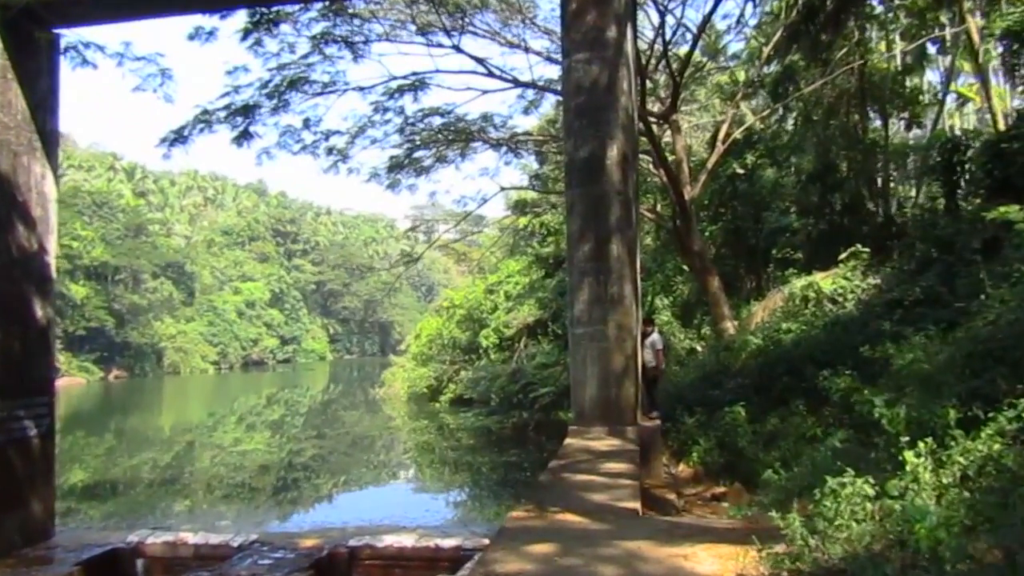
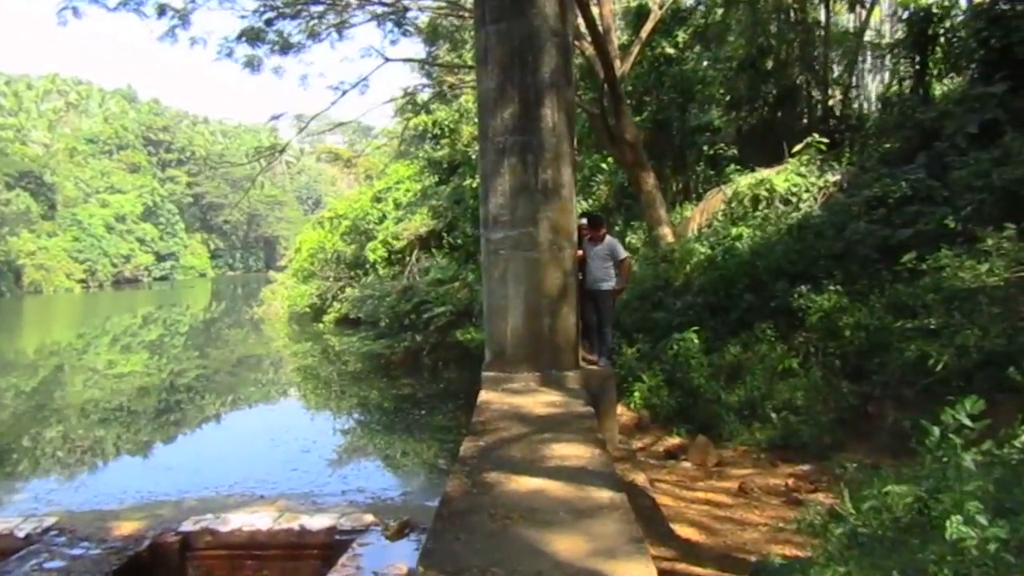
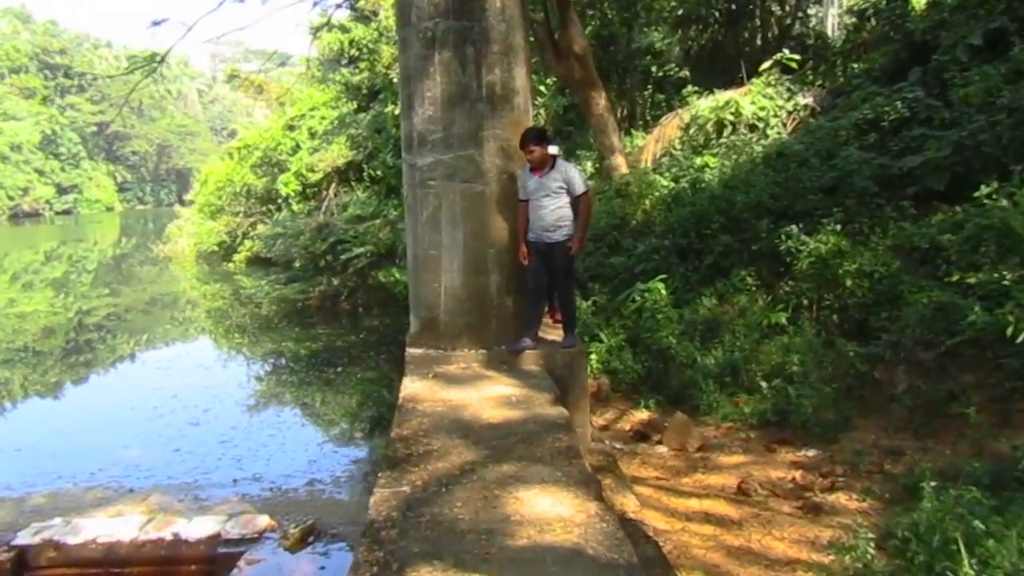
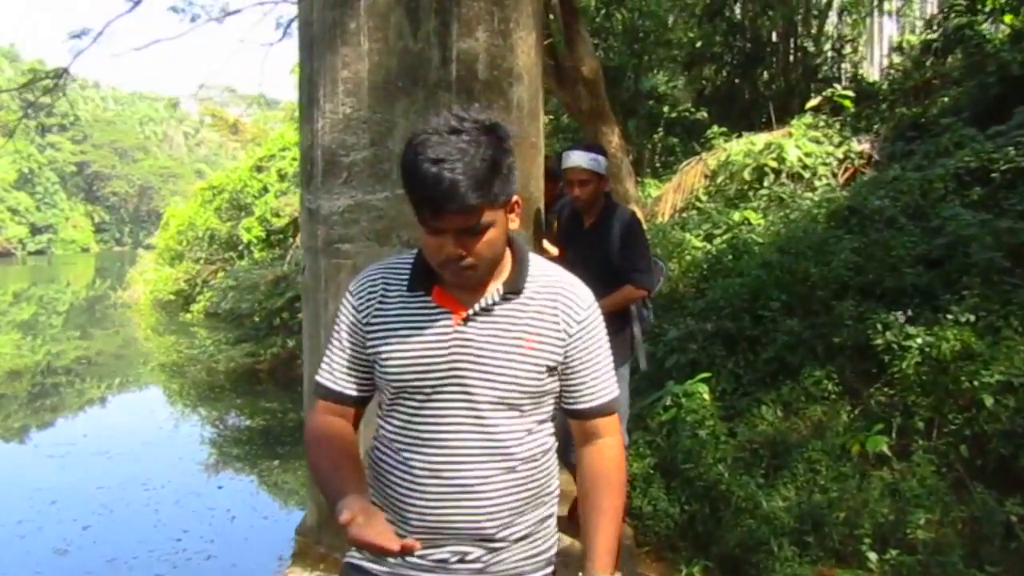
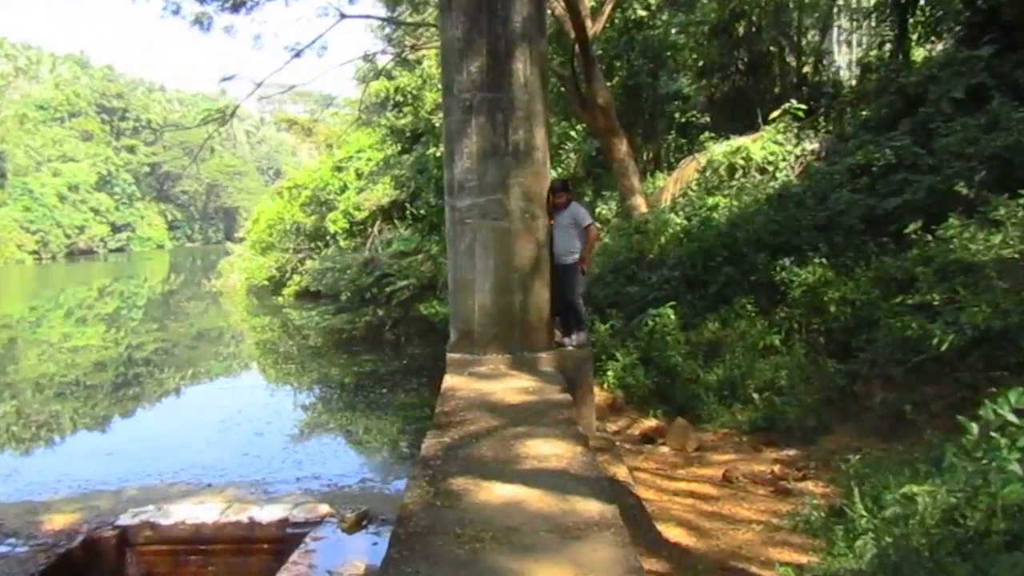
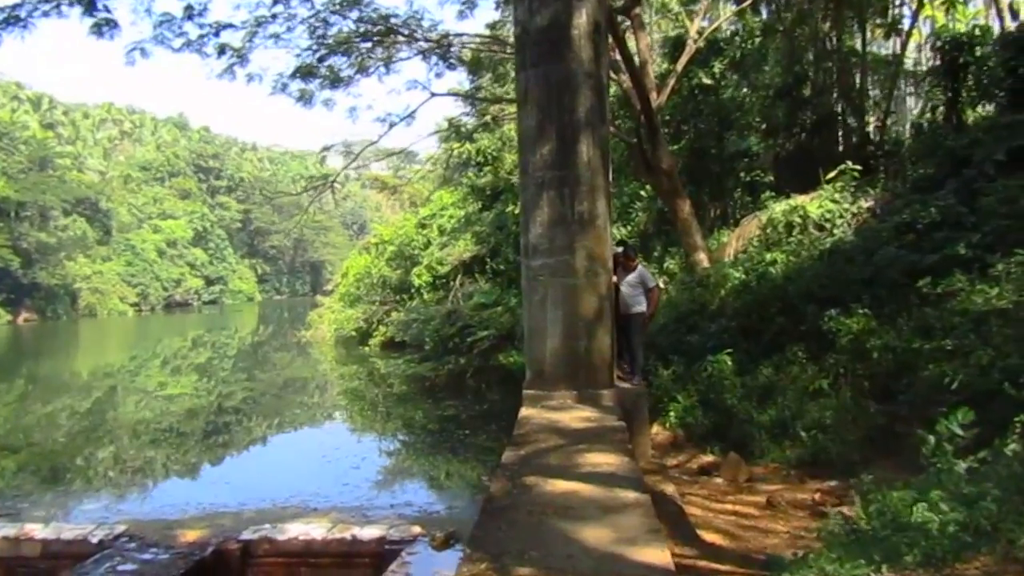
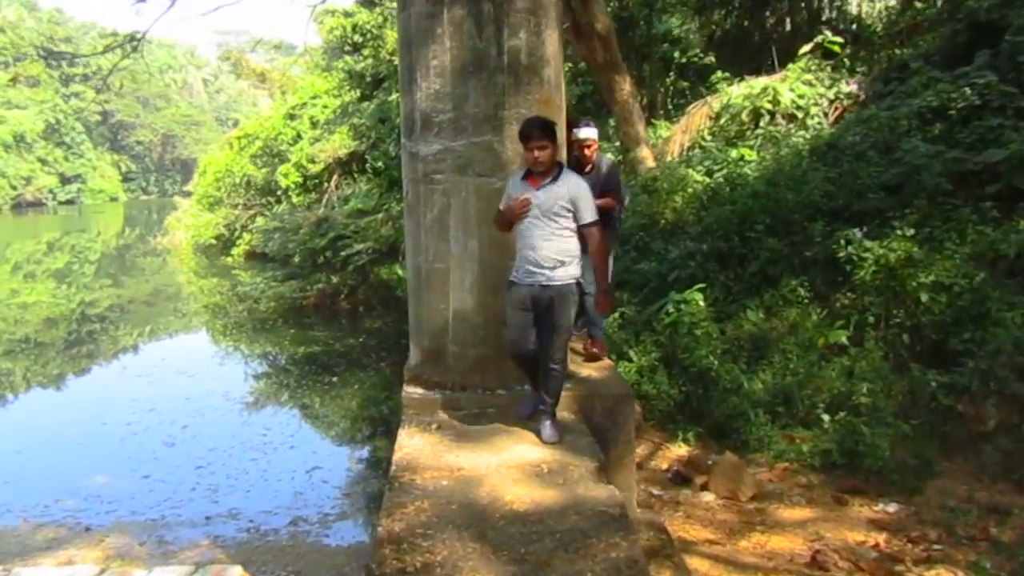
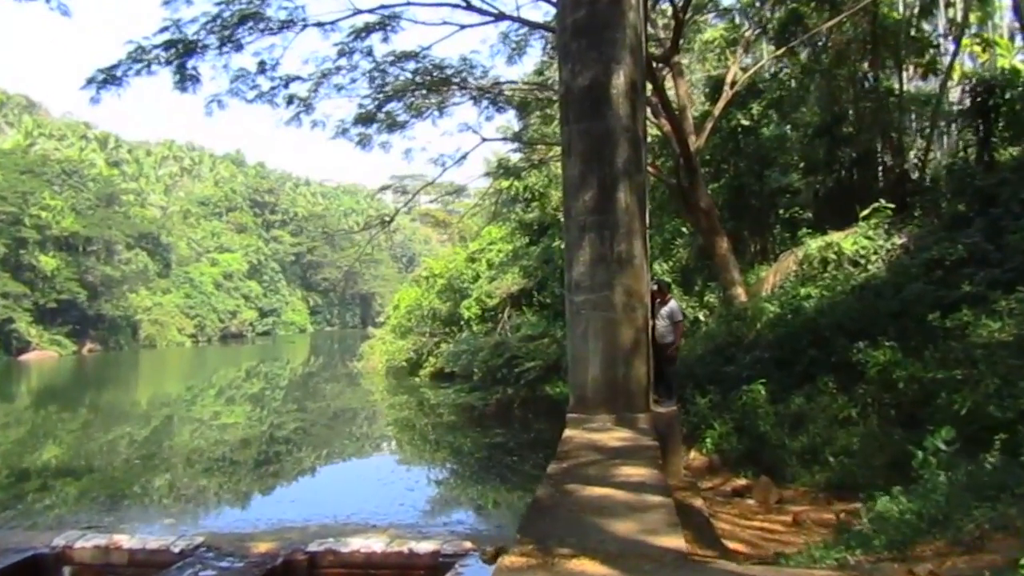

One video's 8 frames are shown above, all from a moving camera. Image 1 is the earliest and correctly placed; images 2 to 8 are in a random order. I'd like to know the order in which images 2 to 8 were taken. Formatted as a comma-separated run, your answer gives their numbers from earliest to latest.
8, 6, 2, 5, 3, 7, 4
